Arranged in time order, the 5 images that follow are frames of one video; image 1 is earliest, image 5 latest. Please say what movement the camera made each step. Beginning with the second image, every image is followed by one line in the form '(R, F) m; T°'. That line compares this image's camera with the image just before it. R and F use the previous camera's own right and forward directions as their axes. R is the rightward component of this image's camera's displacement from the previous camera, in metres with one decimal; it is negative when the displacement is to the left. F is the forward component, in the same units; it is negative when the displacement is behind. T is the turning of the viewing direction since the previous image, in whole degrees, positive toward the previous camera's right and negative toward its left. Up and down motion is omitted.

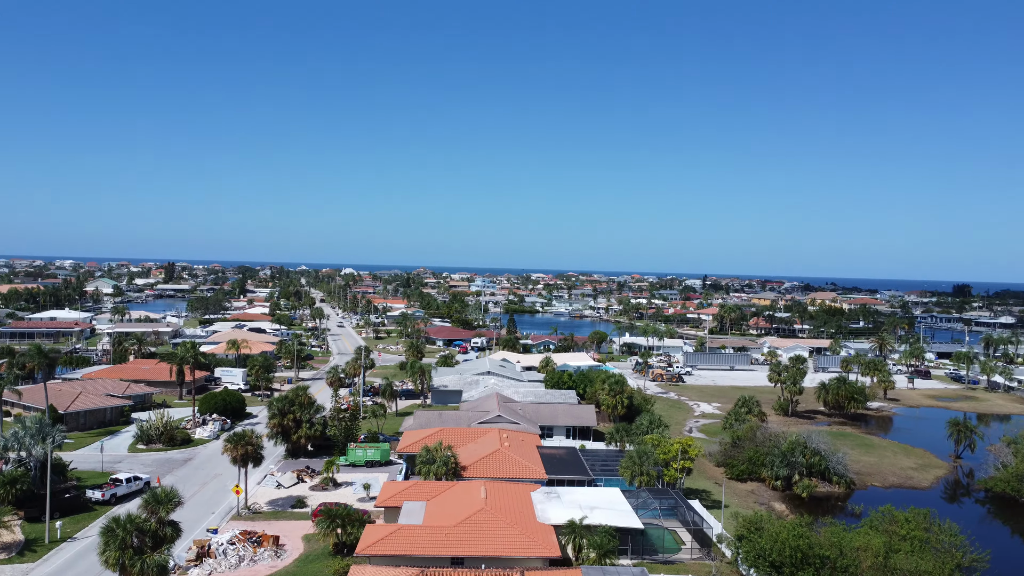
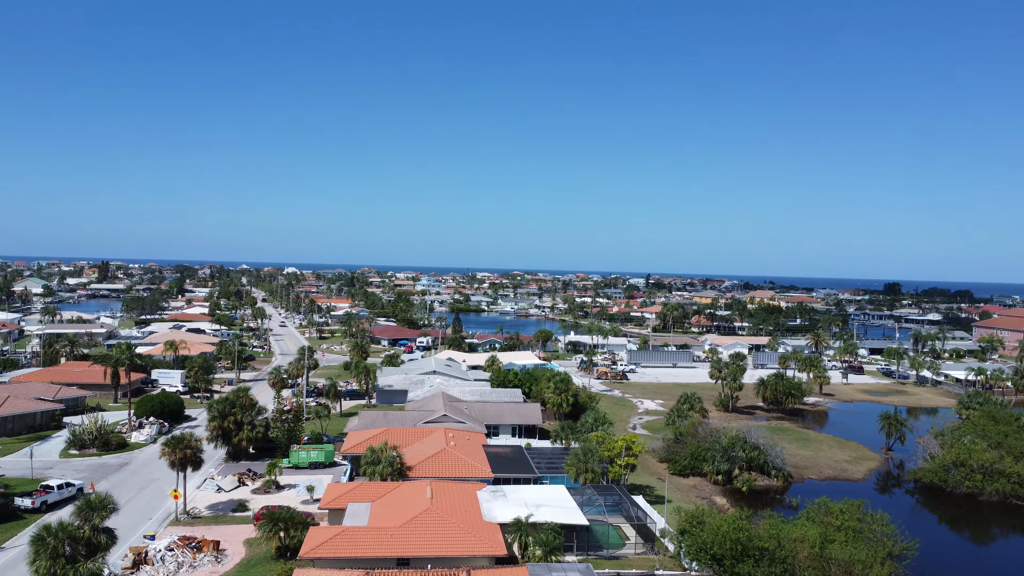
(+1.2, +0.1) m; +3°
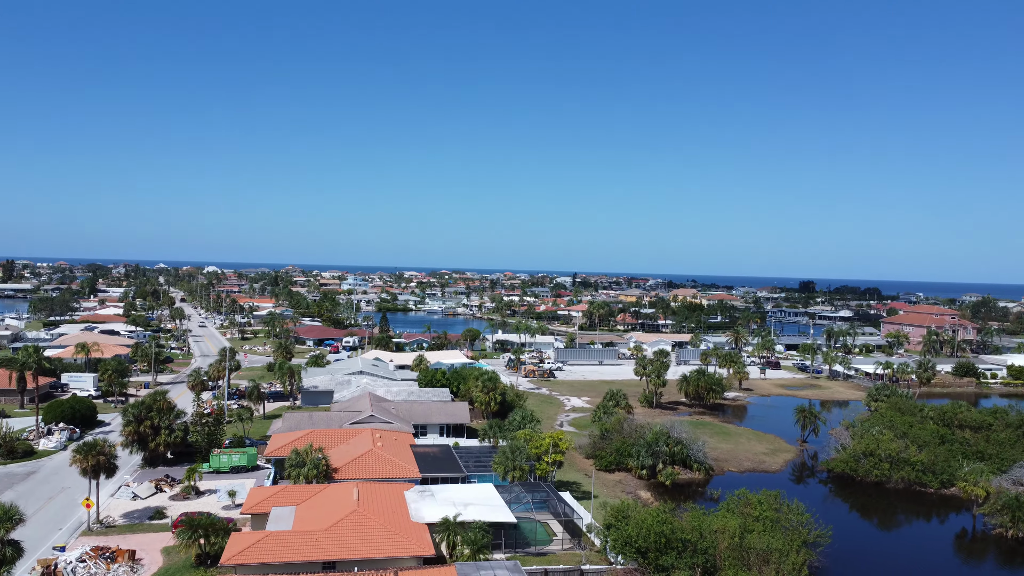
(+1.5, 0.0) m; +4°
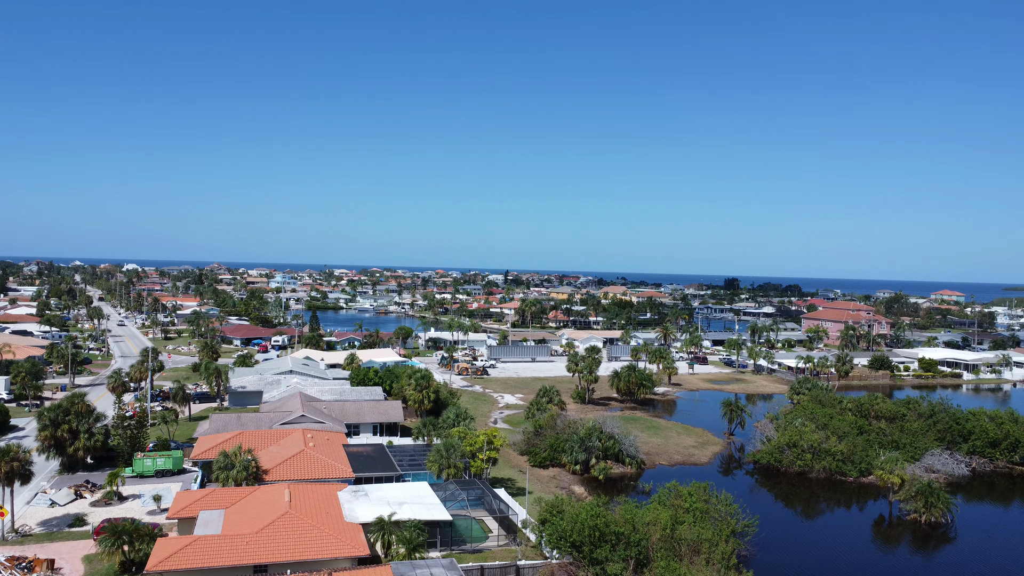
(+1.5, 0.0) m; +4°
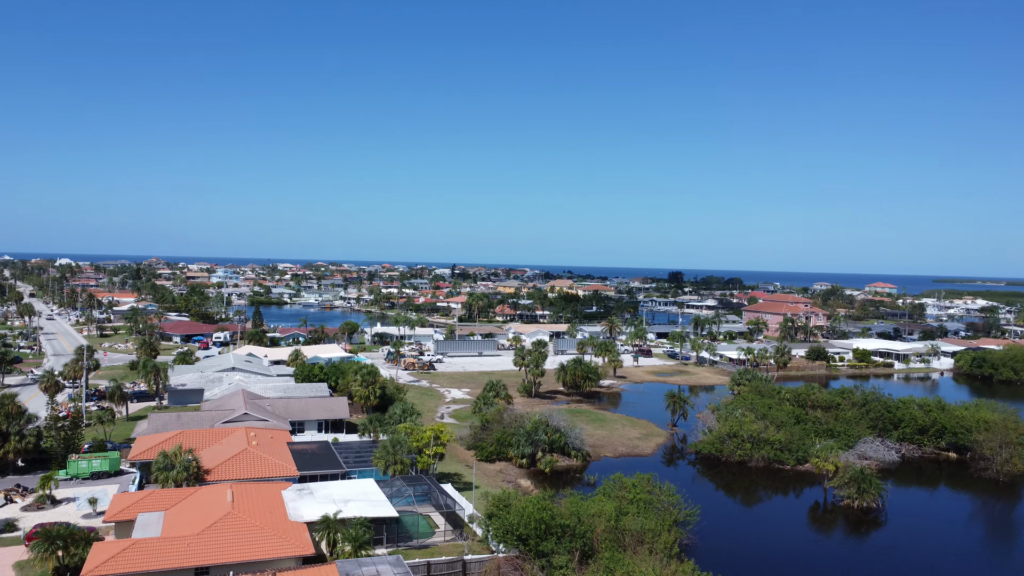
(+1.2, -0.1) m; +3°
